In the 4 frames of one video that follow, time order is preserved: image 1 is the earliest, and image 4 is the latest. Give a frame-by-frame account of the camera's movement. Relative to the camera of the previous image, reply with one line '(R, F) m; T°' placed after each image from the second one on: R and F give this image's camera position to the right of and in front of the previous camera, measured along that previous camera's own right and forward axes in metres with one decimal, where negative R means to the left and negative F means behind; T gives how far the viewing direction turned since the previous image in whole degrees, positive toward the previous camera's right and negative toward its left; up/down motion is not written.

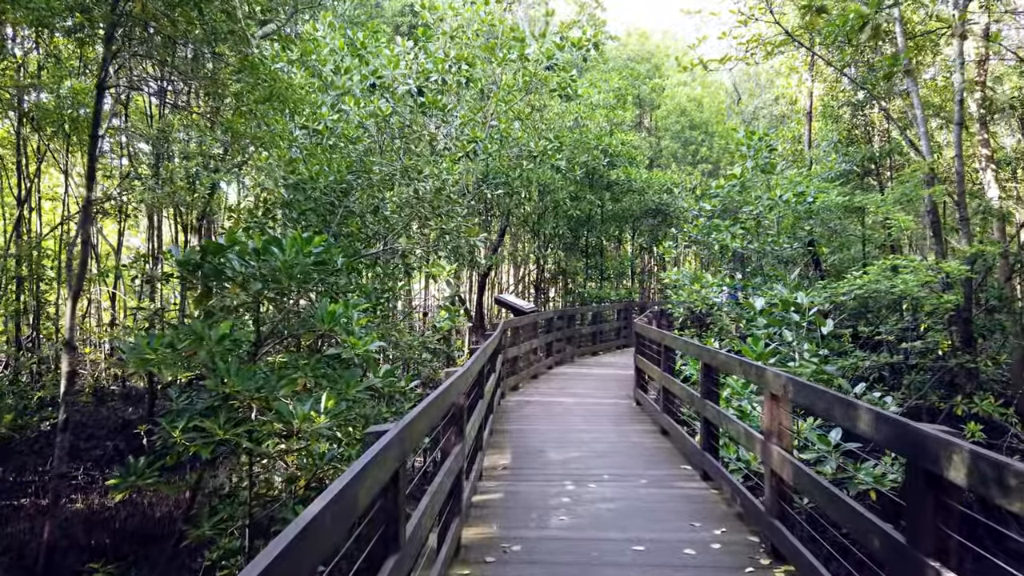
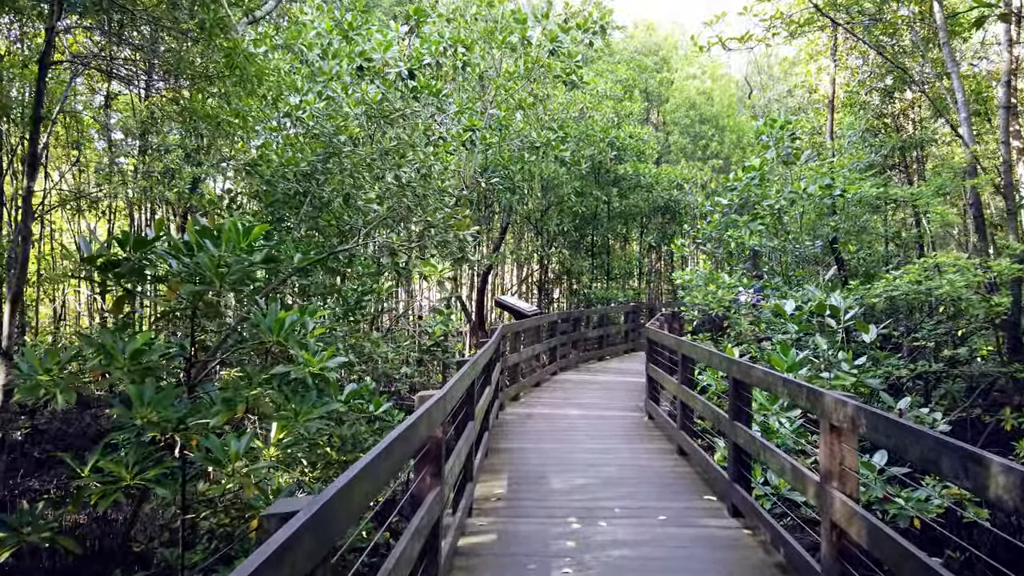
(0.0, +0.6) m; 0°
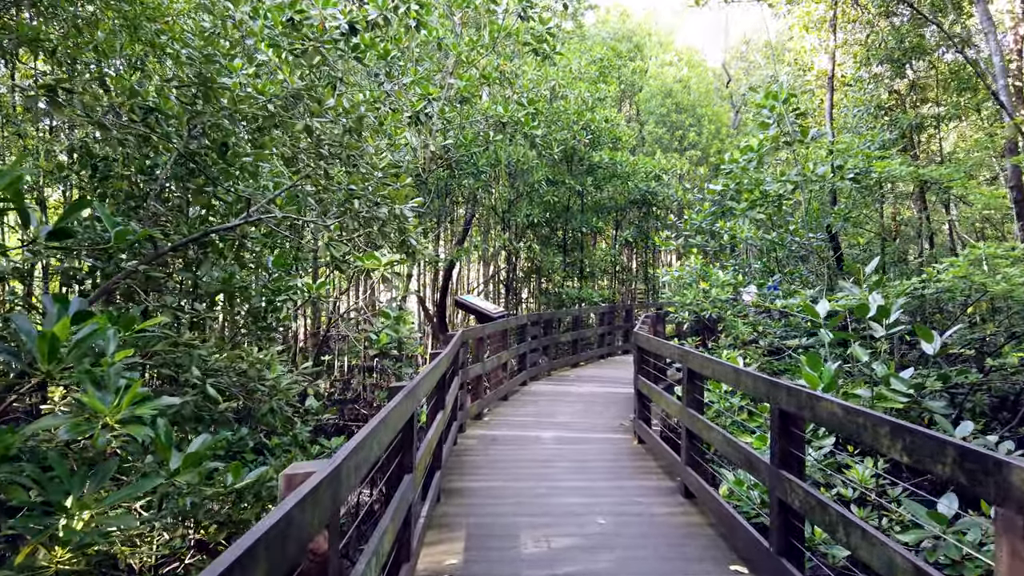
(0.0, +1.0) m; +3°
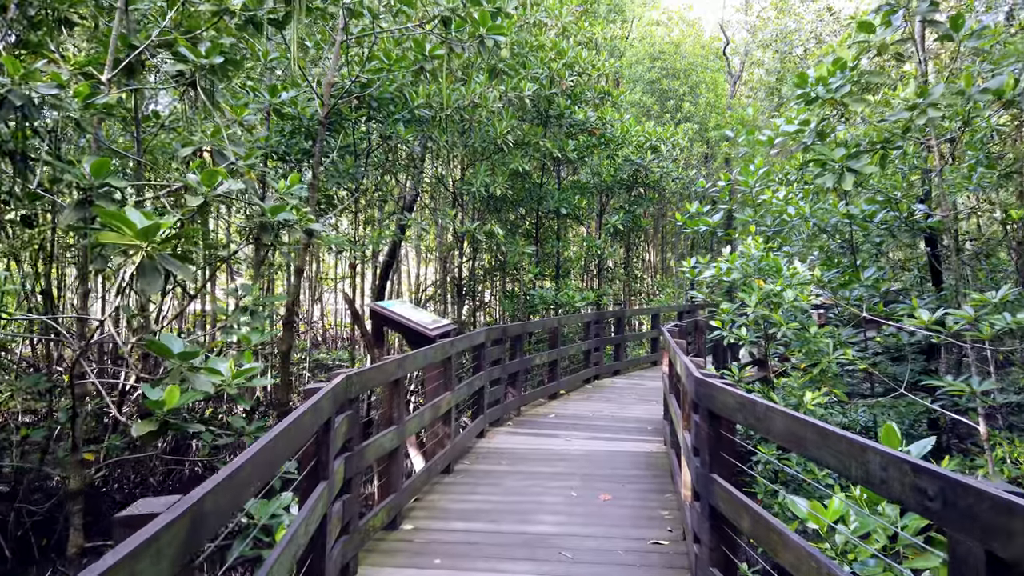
(+0.1, +2.5) m; +3°
